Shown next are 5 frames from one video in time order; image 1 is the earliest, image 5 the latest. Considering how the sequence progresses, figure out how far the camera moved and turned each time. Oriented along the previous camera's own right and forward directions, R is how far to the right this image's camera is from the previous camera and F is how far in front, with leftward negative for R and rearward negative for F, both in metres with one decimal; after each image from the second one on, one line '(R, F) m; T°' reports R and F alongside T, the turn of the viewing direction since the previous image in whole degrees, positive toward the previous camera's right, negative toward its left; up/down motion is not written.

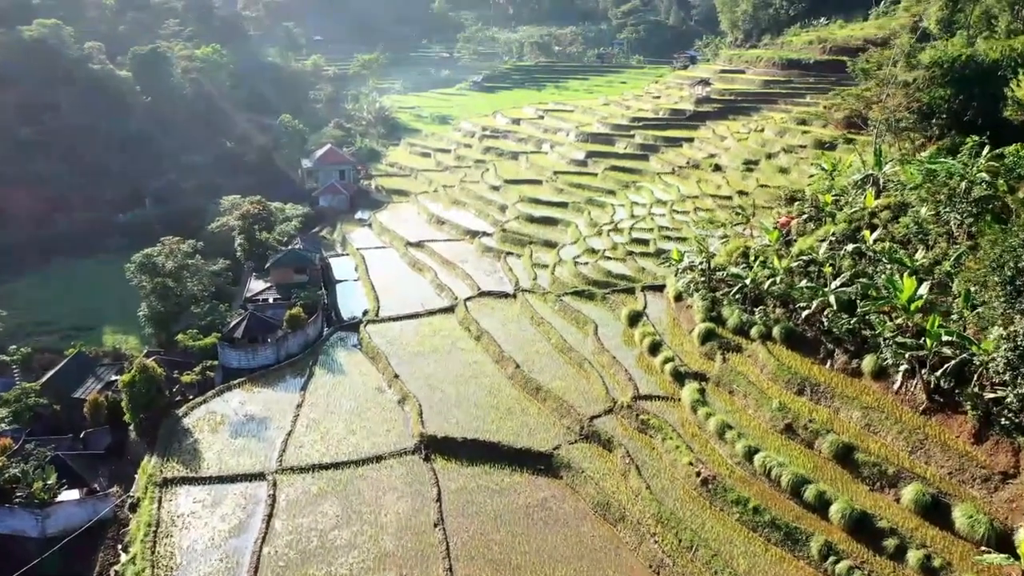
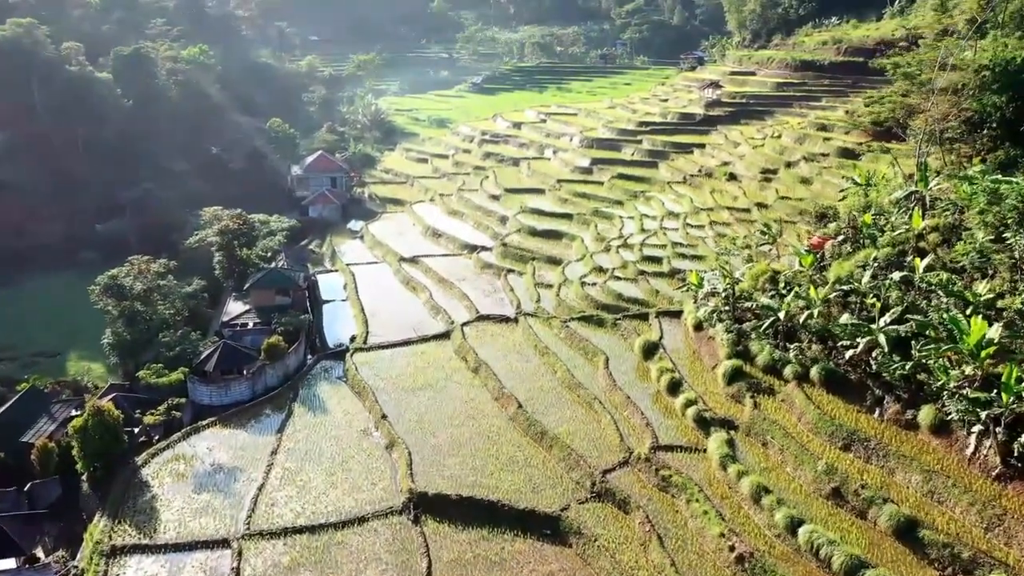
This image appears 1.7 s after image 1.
(0.0, +2.2) m; 0°
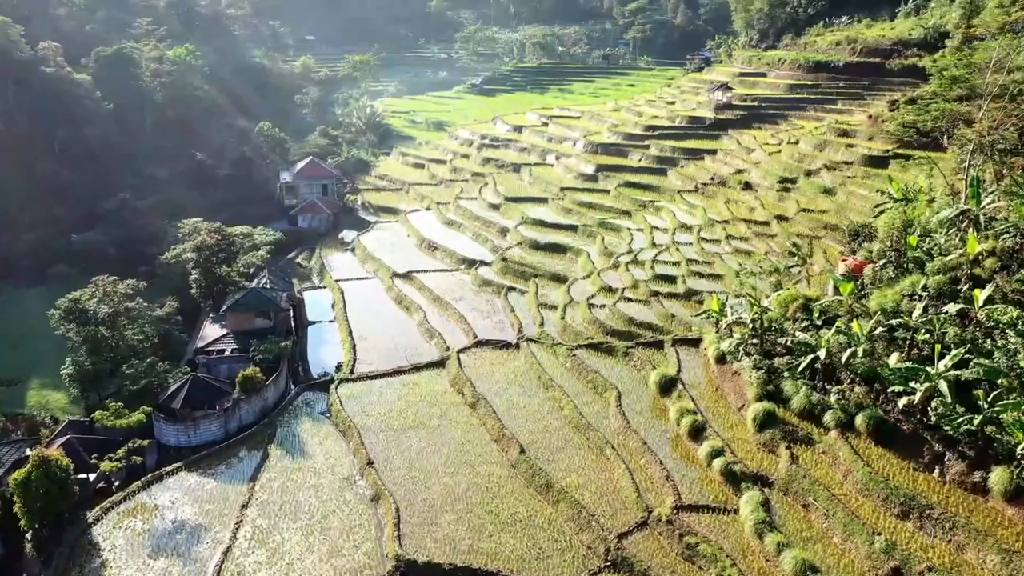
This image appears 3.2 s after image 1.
(0.0, +2.0) m; 0°
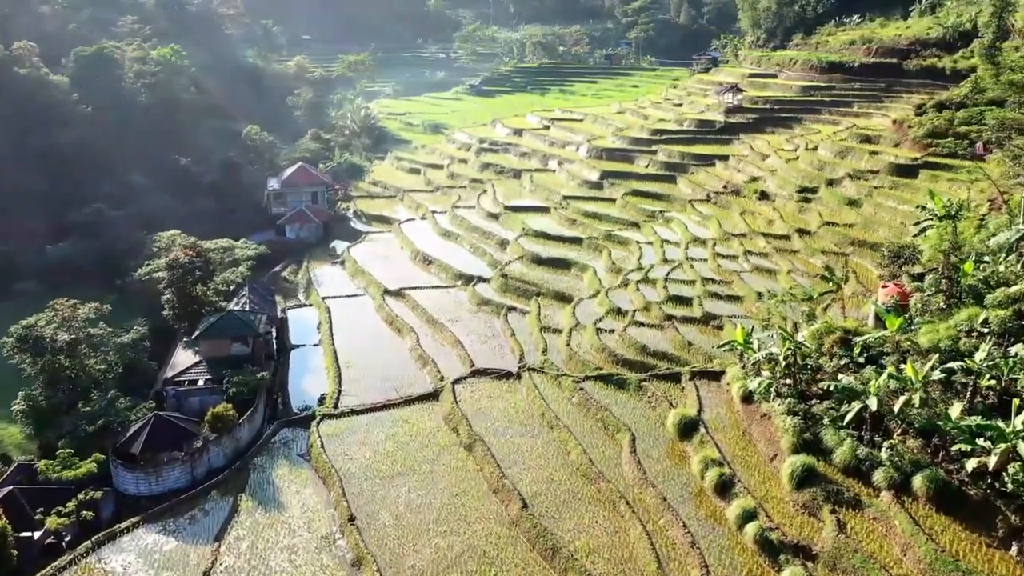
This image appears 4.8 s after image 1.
(0.0, +2.0) m; 0°
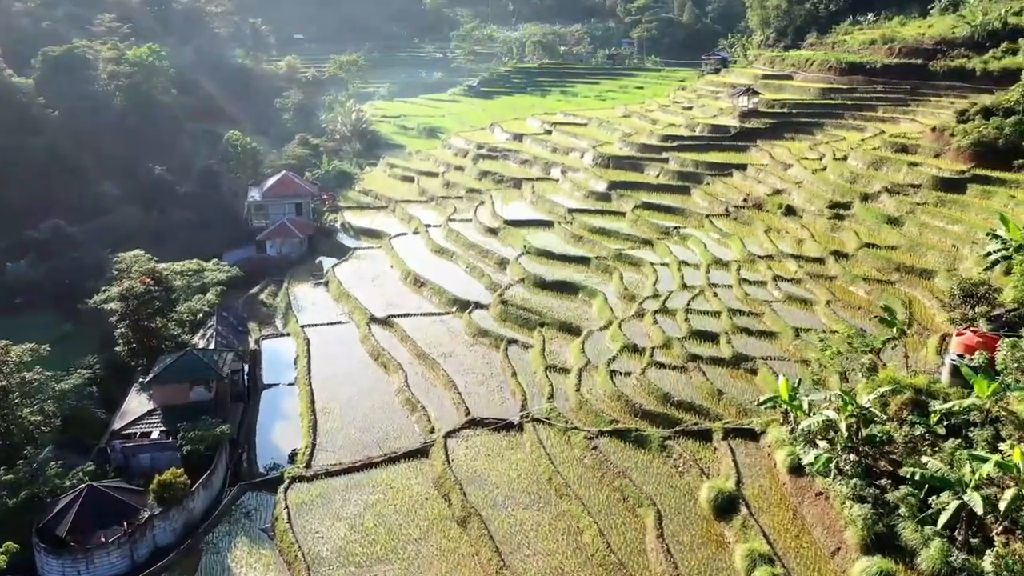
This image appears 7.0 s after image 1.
(-0.1, +2.7) m; 0°
